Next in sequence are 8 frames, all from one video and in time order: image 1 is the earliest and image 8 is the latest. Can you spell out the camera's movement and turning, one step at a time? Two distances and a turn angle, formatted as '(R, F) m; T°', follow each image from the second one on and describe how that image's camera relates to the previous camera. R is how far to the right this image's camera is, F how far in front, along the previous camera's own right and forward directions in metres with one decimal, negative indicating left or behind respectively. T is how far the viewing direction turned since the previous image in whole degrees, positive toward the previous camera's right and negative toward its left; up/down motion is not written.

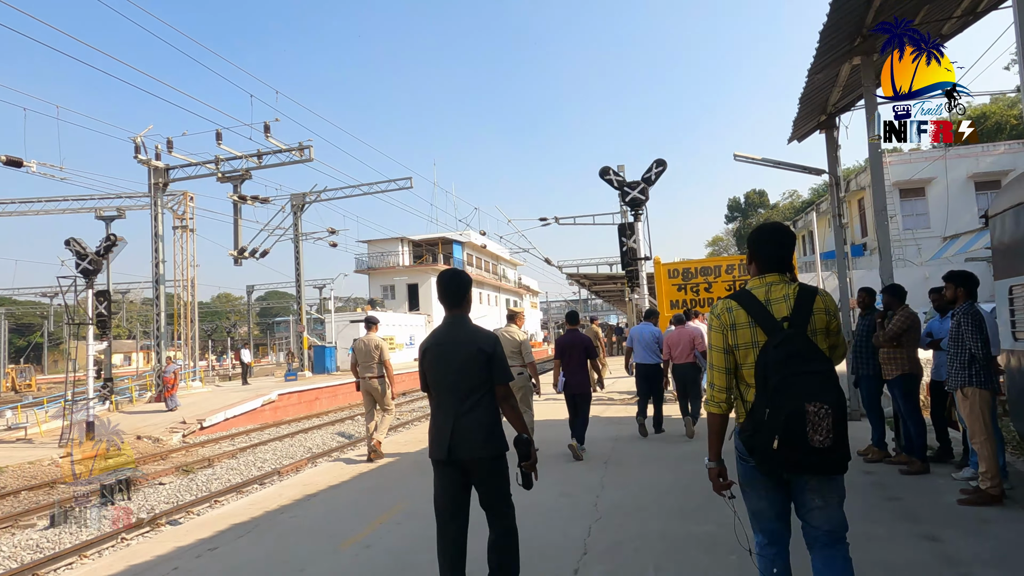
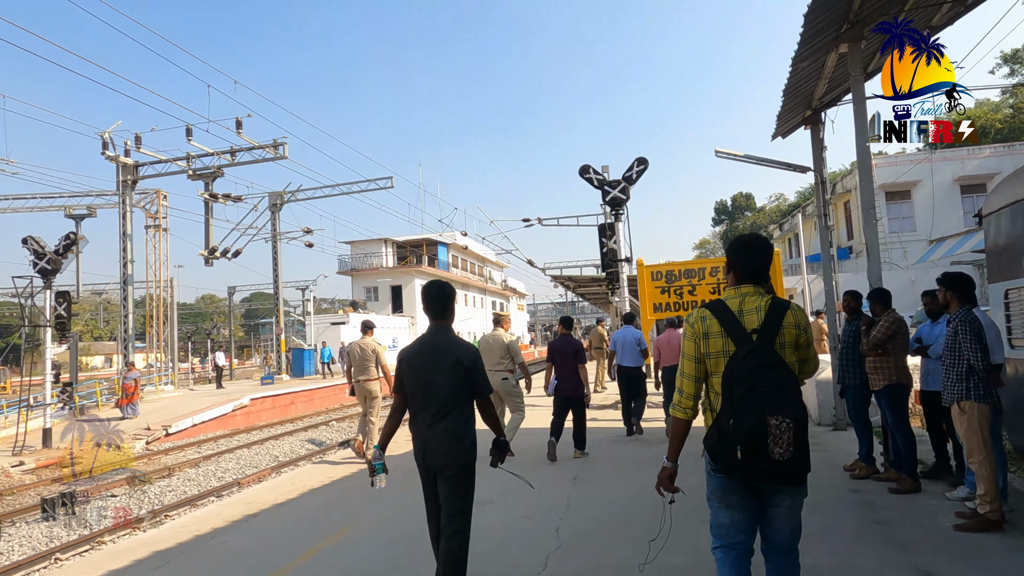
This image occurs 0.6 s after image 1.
(+0.2, +0.4) m; +1°
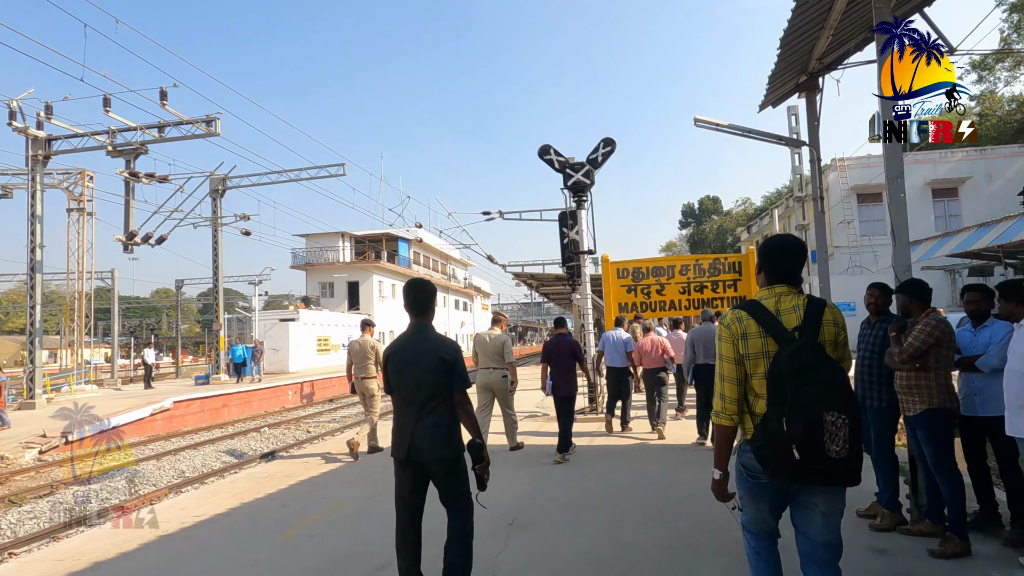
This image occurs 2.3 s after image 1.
(+0.3, +1.3) m; +3°
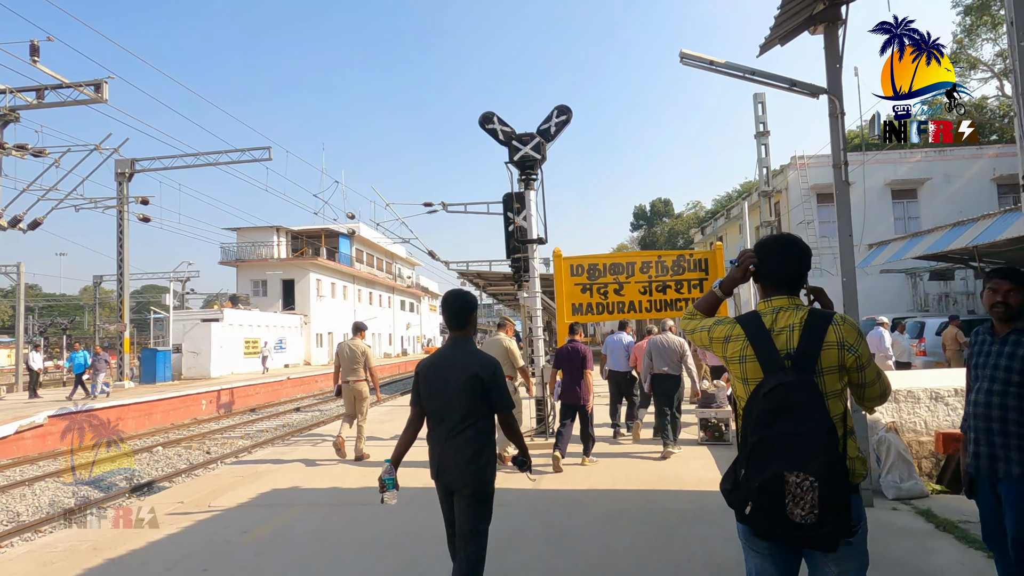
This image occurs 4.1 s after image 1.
(+0.2, +1.7) m; +4°
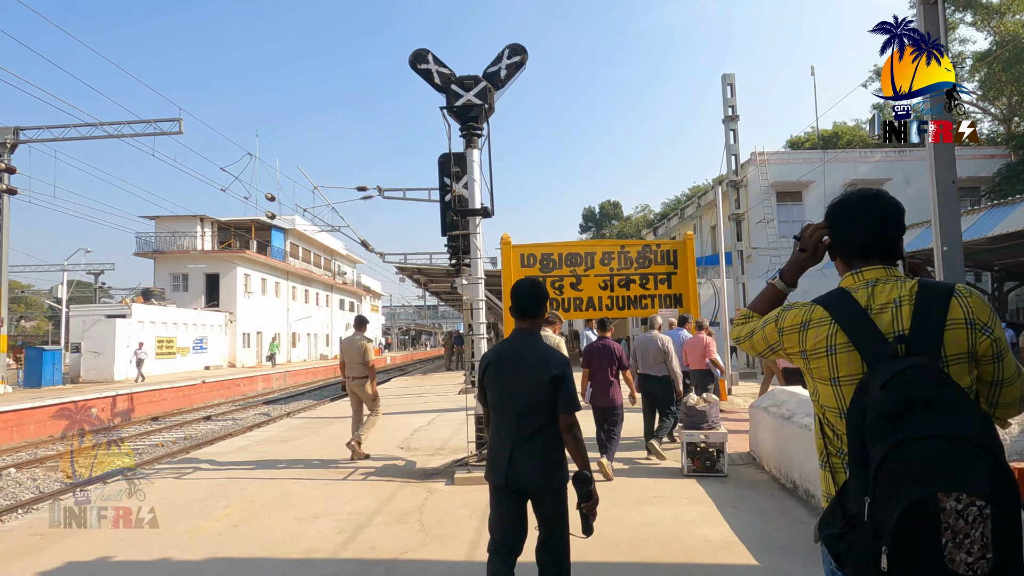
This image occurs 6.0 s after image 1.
(+0.1, +1.7) m; +5°
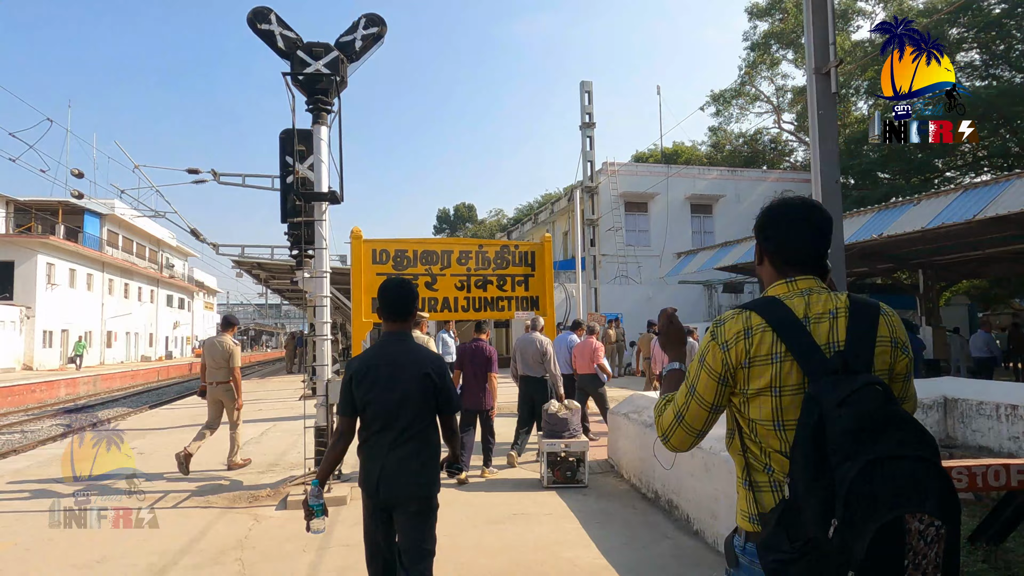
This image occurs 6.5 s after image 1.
(0.0, +0.5) m; +13°
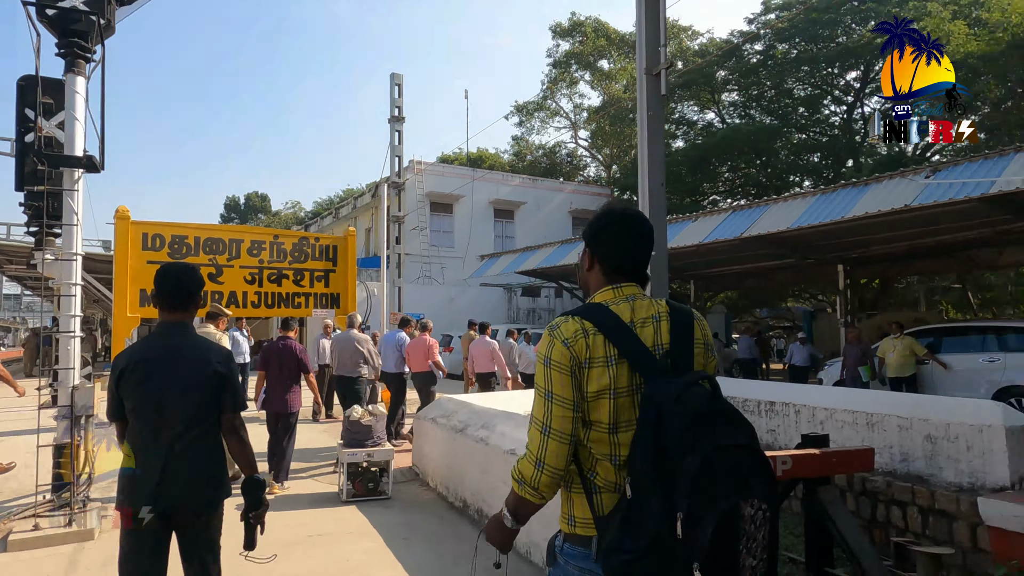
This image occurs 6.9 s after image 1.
(0.0, +0.3) m; +17°
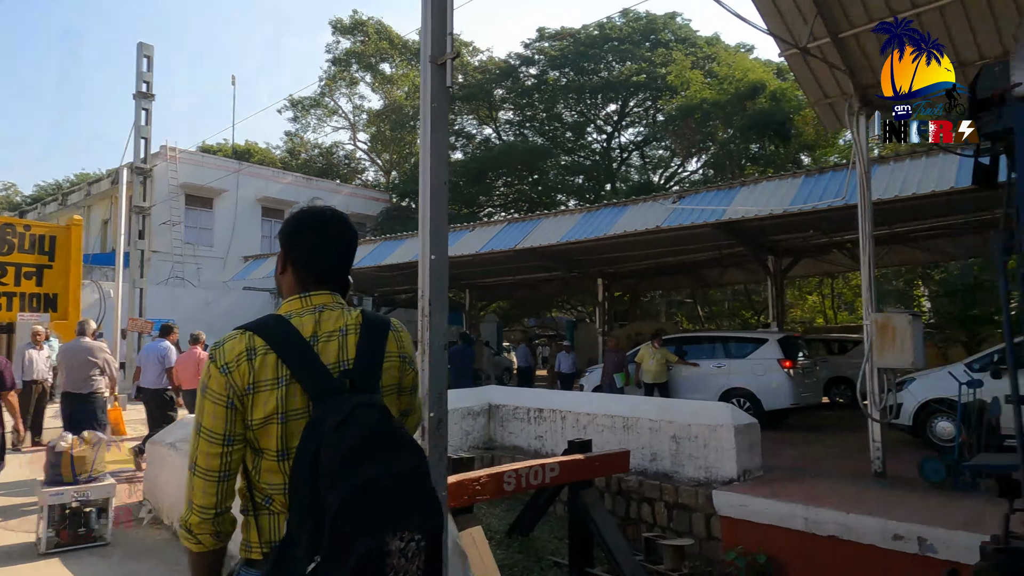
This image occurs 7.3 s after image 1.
(0.0, +0.3) m; +19°
